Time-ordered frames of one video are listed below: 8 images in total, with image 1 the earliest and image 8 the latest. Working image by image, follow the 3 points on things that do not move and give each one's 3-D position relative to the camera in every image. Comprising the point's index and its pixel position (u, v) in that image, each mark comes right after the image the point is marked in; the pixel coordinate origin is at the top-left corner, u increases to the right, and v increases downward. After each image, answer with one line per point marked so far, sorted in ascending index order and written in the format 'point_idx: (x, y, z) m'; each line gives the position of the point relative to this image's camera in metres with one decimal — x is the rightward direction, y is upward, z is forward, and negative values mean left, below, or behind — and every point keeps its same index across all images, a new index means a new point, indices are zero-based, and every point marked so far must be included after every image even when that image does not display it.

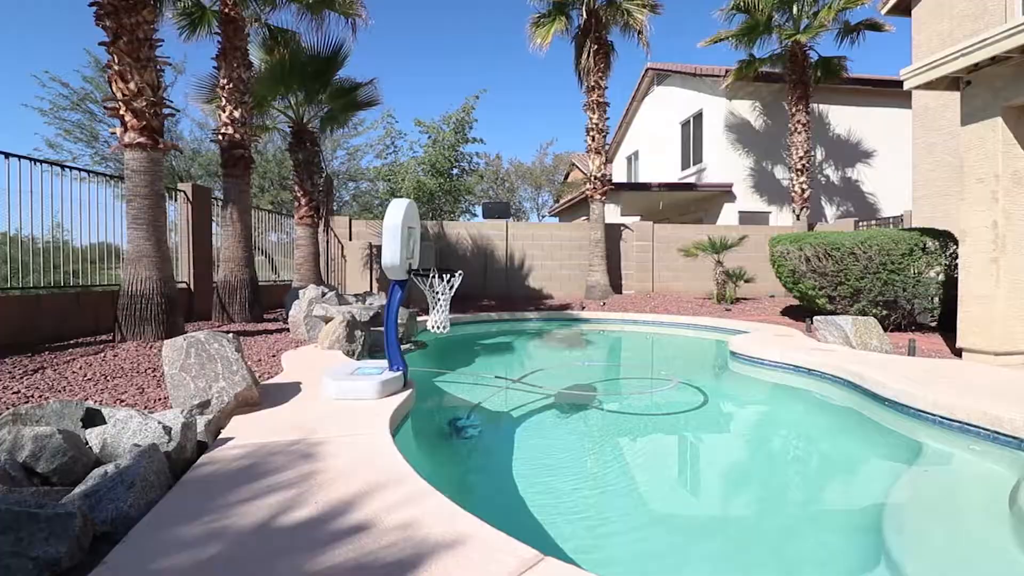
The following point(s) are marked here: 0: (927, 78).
0: (+4.8, +2.4, +6.9) m
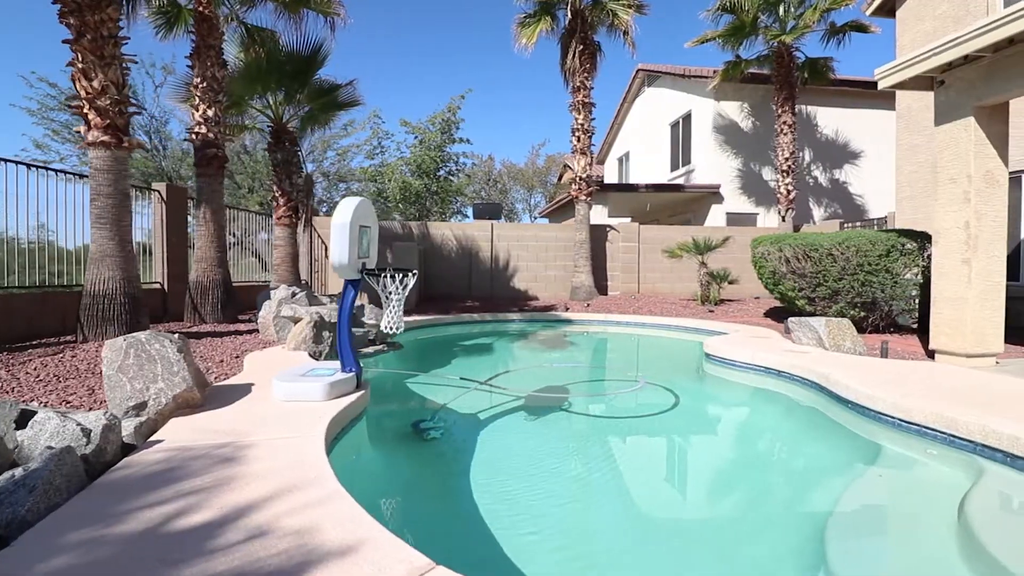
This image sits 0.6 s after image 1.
0: (+4.4, +2.4, +6.8) m
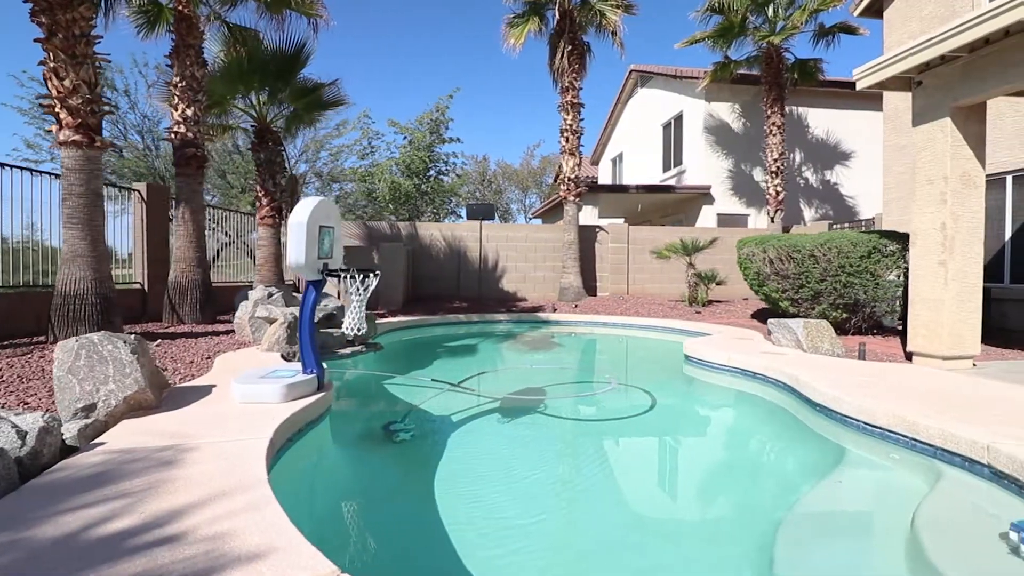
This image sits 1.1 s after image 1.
0: (+4.2, +2.4, +6.8) m
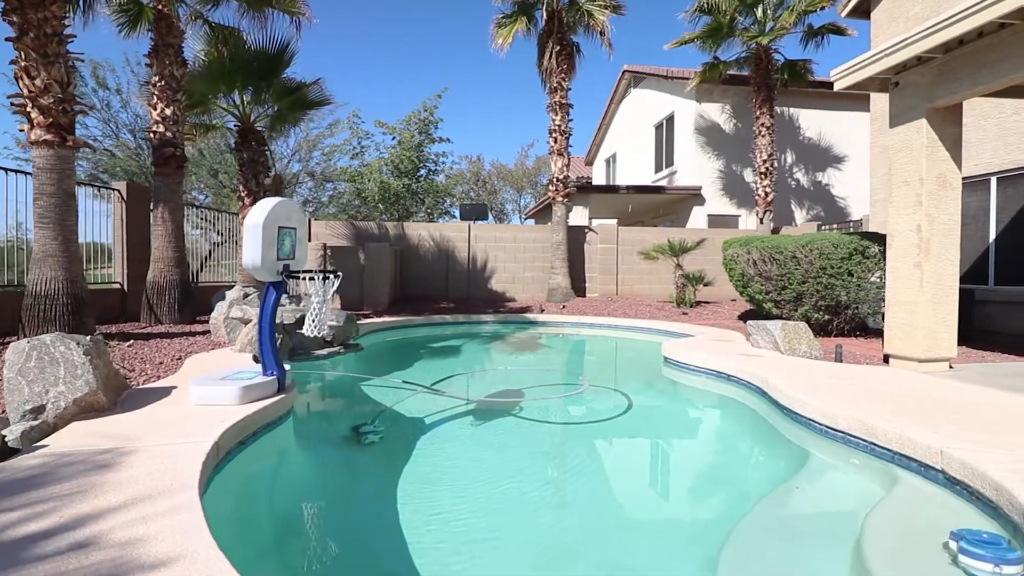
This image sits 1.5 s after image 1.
0: (+3.9, +2.4, +6.8) m
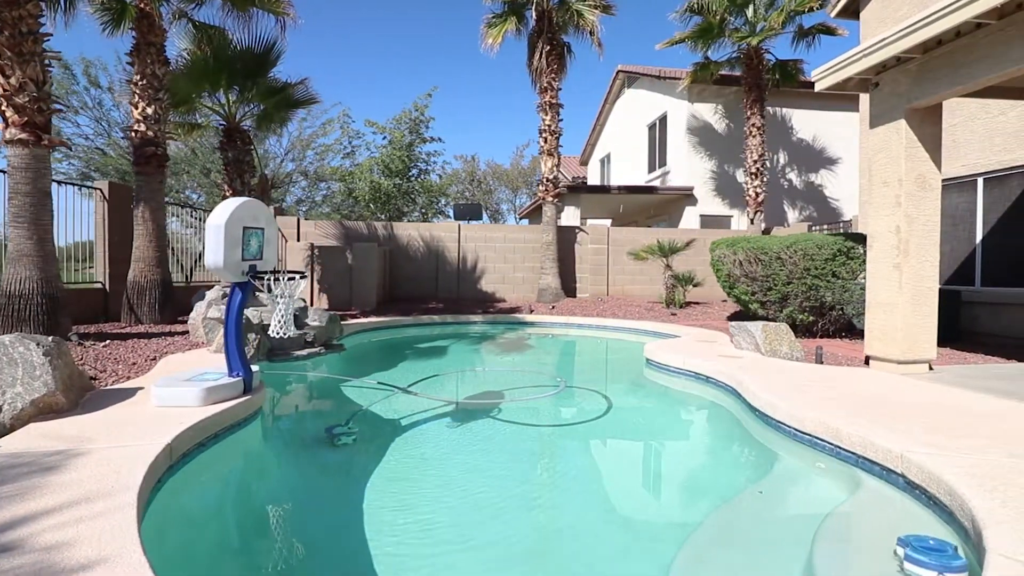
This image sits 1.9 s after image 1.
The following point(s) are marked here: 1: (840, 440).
0: (+3.7, +2.3, +6.7) m
1: (+2.1, -1.0, +3.8) m
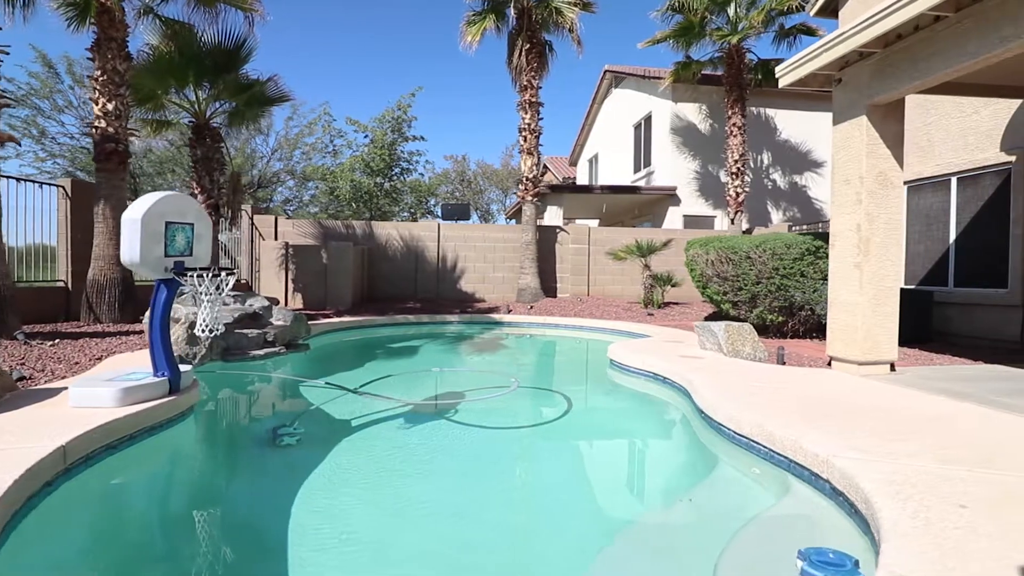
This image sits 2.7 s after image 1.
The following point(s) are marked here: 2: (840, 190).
0: (+3.2, +2.3, +6.6) m
1: (+1.6, -1.0, +3.7) m
2: (+3.4, +1.0, +6.3) m
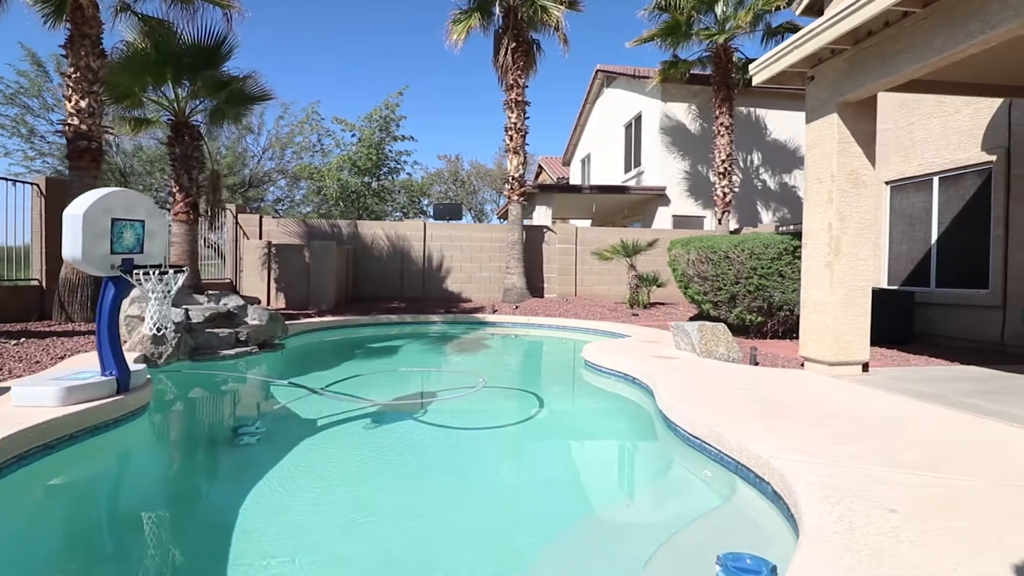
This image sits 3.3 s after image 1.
0: (+2.9, +2.4, +6.6) m
1: (+1.3, -1.0, +3.6) m
2: (+3.1, +1.0, +6.2) m
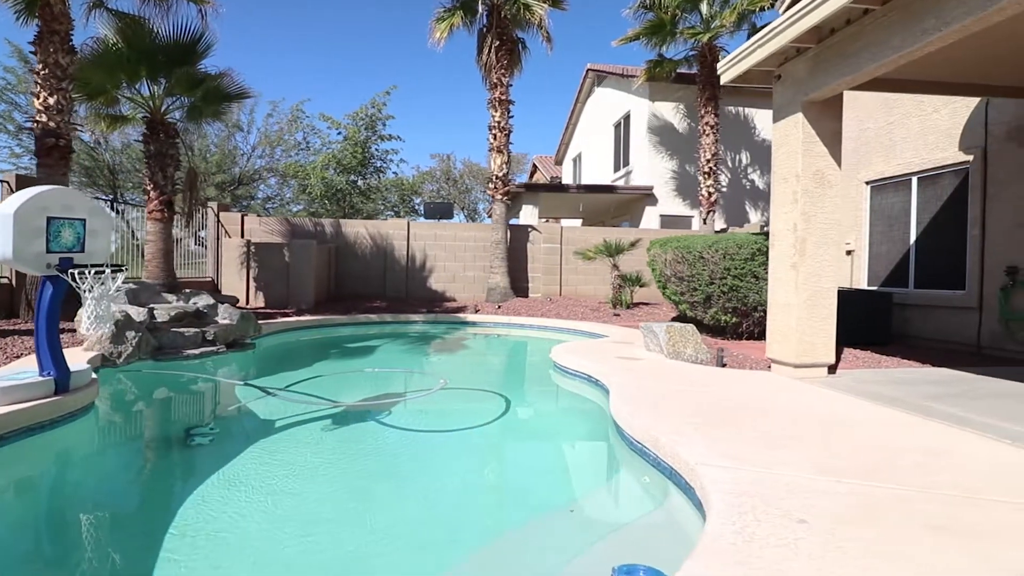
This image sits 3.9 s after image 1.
0: (+2.5, +2.3, +6.5) m
1: (+0.9, -1.0, +3.6) m
2: (+2.7, +1.0, +6.2) m
